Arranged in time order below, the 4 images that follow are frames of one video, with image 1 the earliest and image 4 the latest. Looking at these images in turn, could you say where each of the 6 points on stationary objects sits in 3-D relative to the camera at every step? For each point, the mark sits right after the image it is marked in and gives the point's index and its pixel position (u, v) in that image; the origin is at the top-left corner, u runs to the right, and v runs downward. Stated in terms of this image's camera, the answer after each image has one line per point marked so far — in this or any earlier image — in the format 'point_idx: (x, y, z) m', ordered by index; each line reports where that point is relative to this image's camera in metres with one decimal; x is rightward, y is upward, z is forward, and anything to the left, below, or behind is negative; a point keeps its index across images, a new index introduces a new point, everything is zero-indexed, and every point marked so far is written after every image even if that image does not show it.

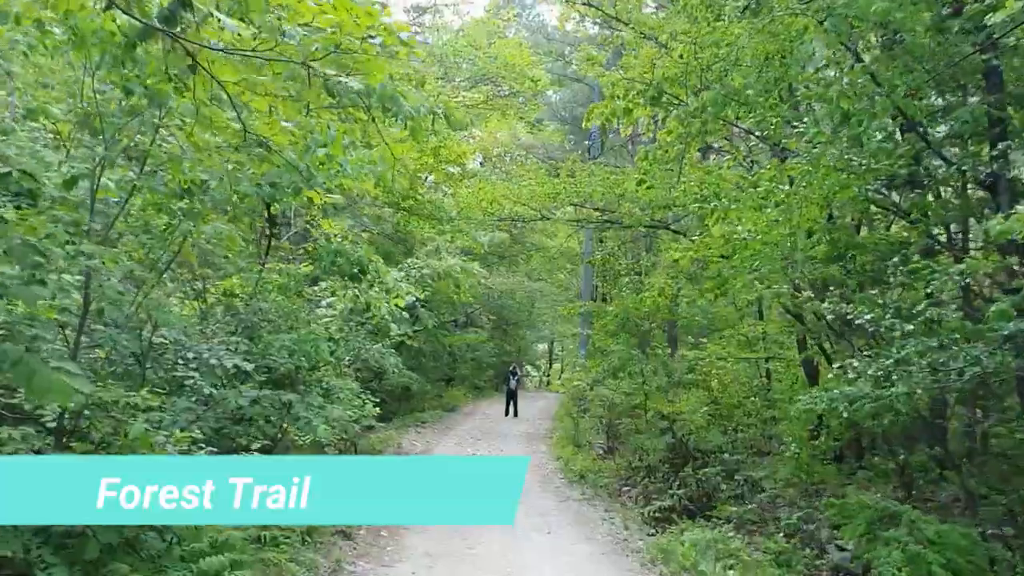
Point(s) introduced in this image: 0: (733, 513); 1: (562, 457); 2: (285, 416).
0: (+2.0, -2.0, +9.9) m
1: (+0.7, -2.4, +16.0) m
2: (-1.6, -0.9, +7.7) m
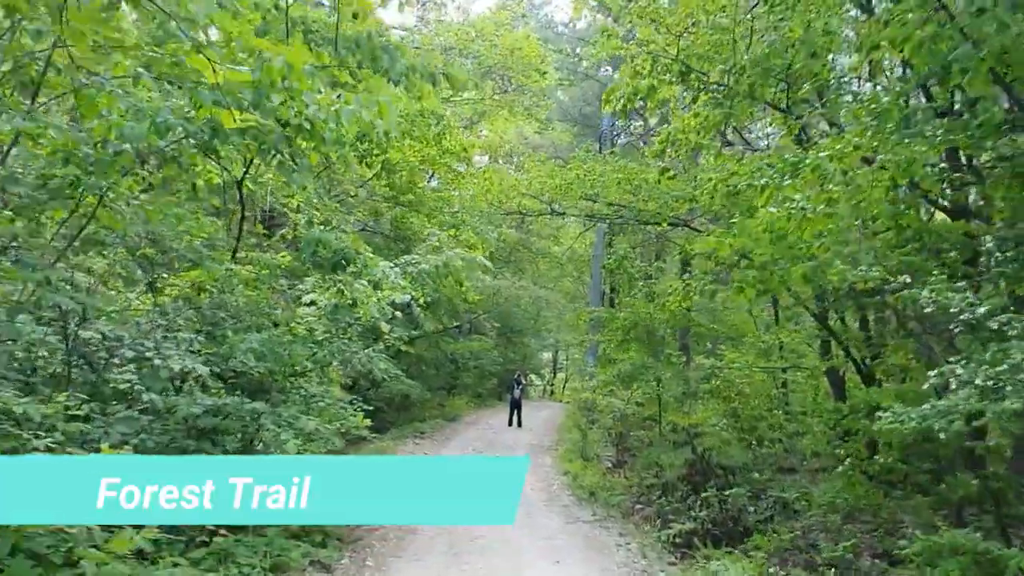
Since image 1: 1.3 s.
0: (+2.0, -2.0, +8.9) m
1: (+0.8, -2.5, +14.9) m
2: (-1.6, -0.8, +6.6) m
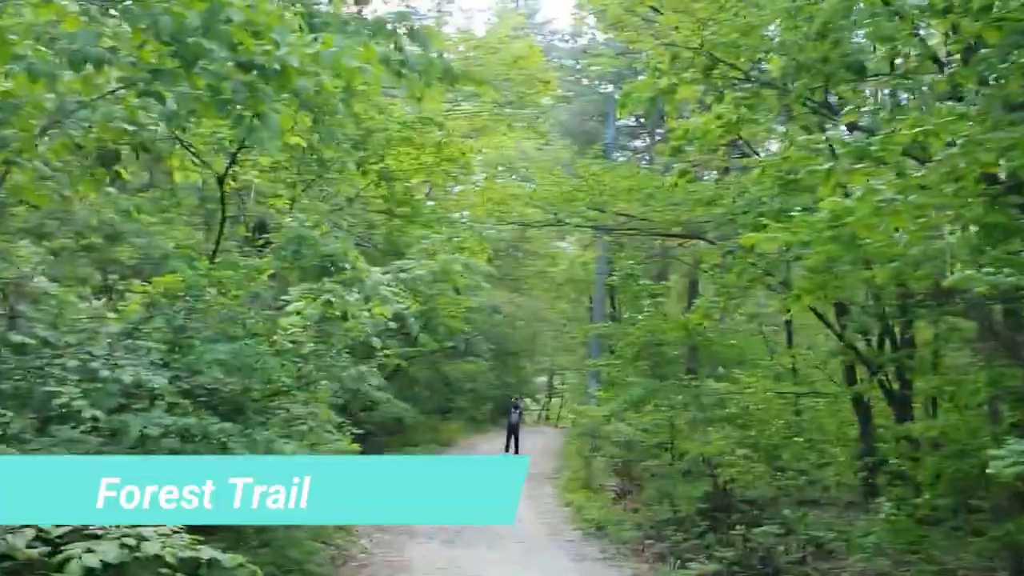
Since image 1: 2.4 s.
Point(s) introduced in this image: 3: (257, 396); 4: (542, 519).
0: (+2.0, -2.1, +8.0) m
1: (+0.8, -2.7, +14.0) m
2: (-1.5, -0.9, +5.8) m
3: (-1.6, -0.7, +6.9) m
4: (+0.3, -2.7, +12.8) m
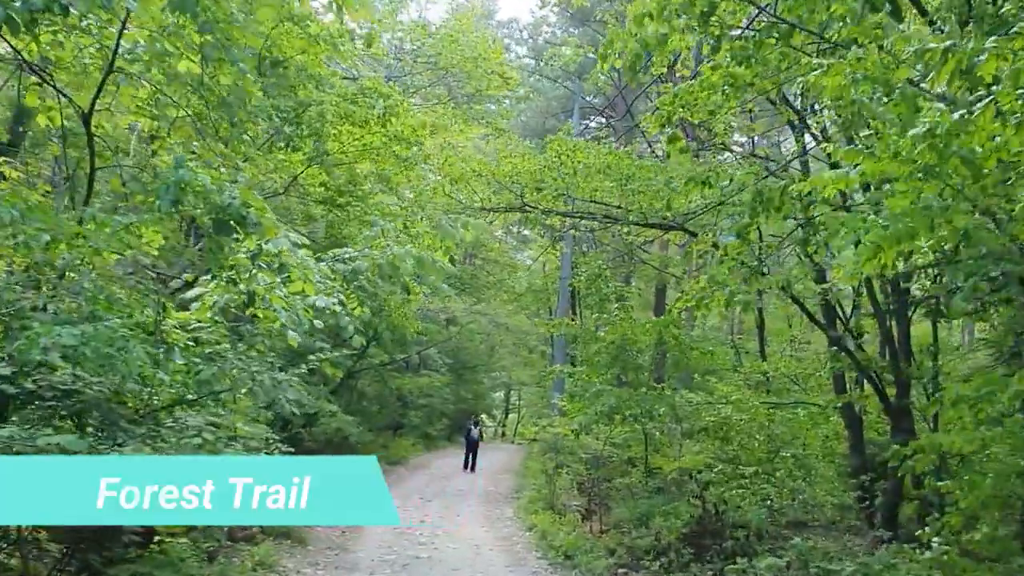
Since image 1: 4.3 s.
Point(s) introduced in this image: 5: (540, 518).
0: (+1.8, -2.0, +6.7) m
1: (+0.2, -2.7, +12.7) m
2: (-1.7, -0.7, +4.3) m
3: (-1.8, -0.6, +5.4) m
4: (-0.1, -2.6, +11.4) m
5: (+0.4, -2.7, +12.9) m
